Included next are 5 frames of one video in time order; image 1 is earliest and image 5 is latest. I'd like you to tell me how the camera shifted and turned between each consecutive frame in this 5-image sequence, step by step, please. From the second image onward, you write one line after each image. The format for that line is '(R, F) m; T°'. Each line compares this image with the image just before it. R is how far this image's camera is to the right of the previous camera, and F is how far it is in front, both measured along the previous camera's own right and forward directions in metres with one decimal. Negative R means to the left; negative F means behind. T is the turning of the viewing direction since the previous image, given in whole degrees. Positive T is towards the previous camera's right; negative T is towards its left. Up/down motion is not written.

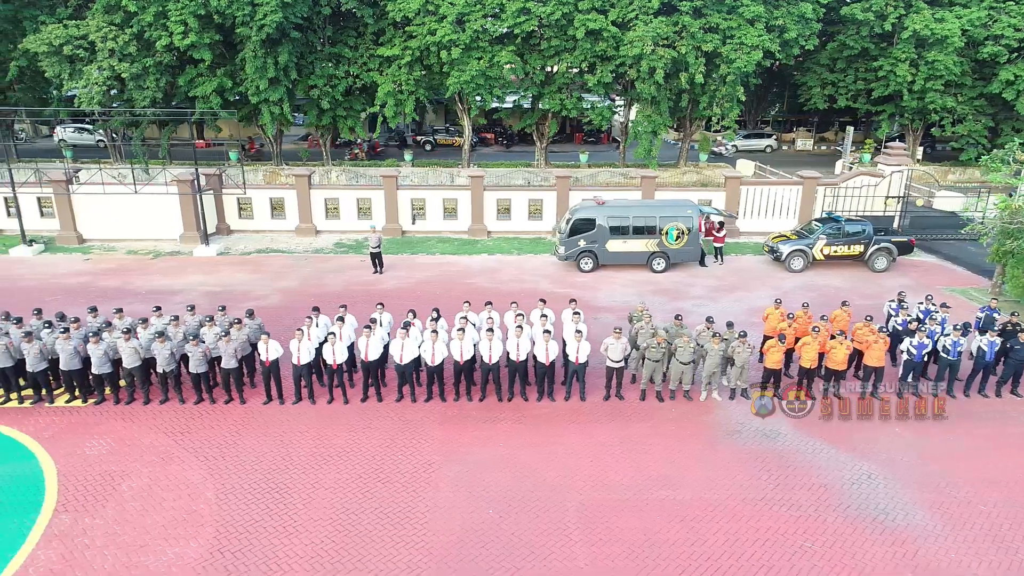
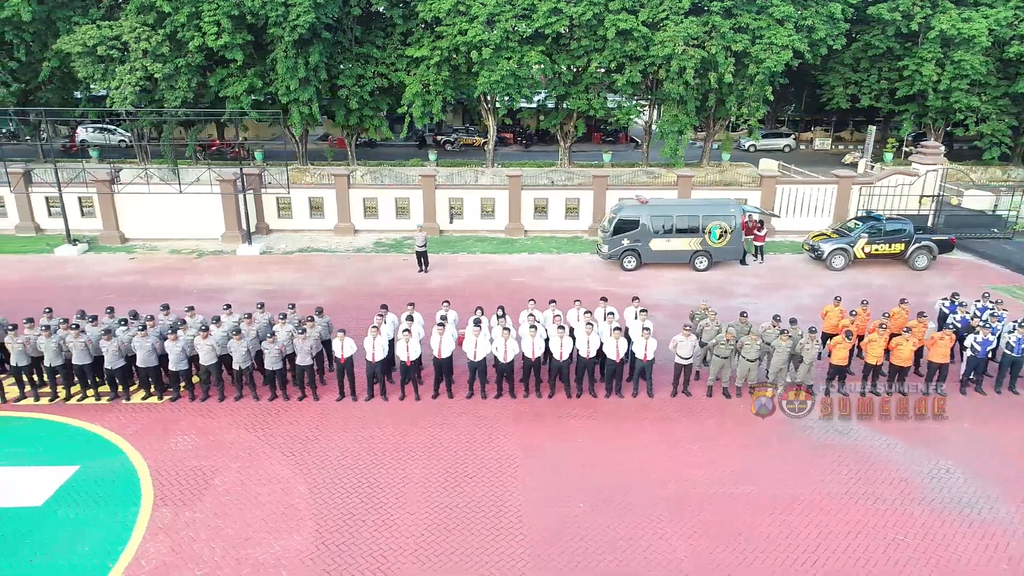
(-1.0, -0.1) m; 0°
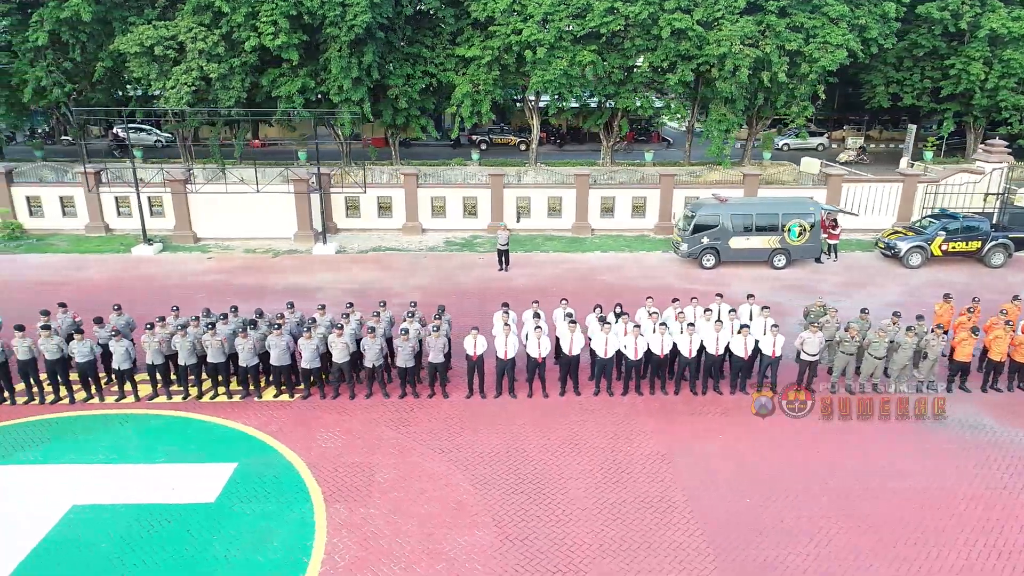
(-1.9, -0.1) m; 0°
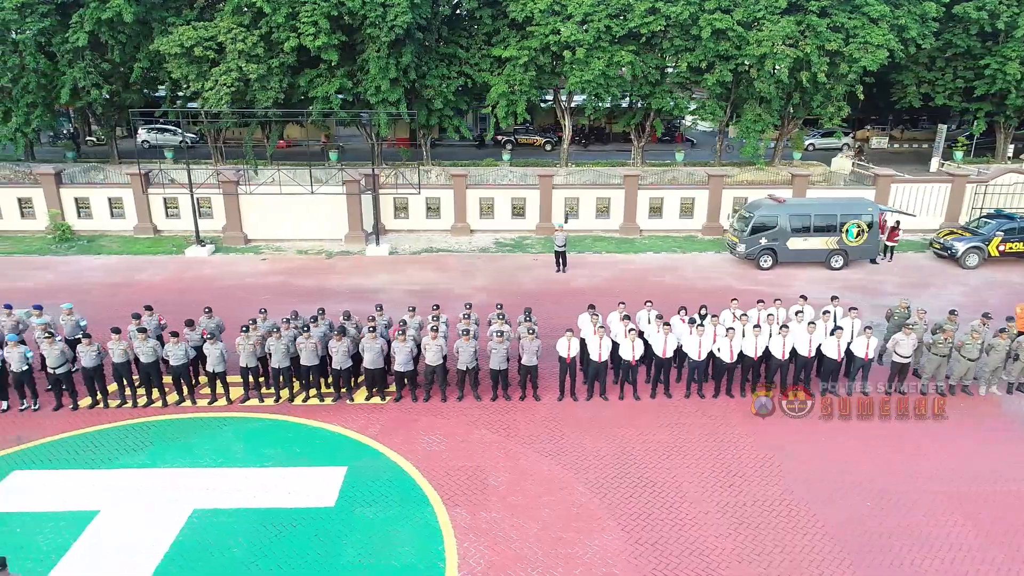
(-1.3, 0.0) m; 0°
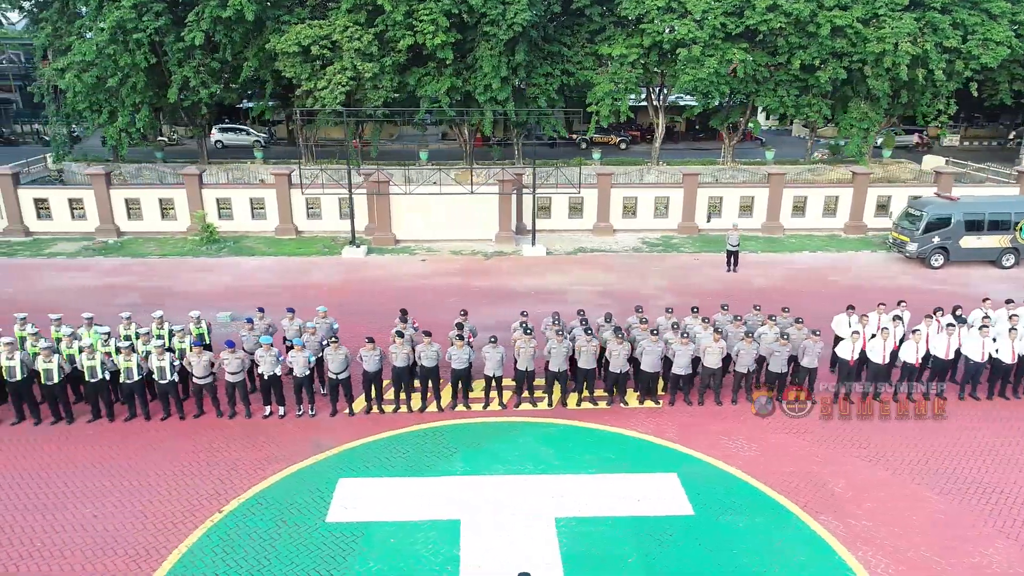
(-4.0, +0.2) m; 0°
